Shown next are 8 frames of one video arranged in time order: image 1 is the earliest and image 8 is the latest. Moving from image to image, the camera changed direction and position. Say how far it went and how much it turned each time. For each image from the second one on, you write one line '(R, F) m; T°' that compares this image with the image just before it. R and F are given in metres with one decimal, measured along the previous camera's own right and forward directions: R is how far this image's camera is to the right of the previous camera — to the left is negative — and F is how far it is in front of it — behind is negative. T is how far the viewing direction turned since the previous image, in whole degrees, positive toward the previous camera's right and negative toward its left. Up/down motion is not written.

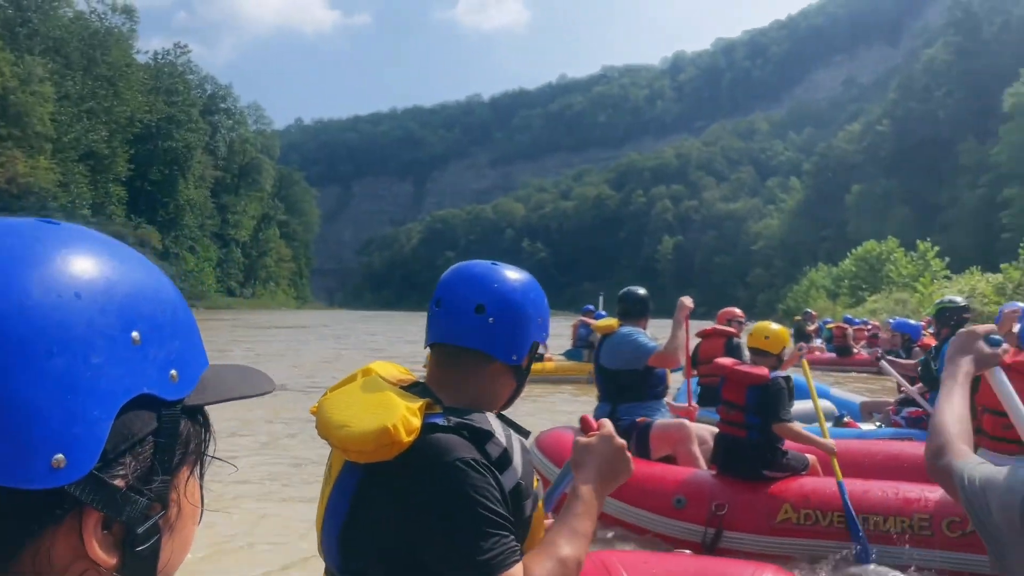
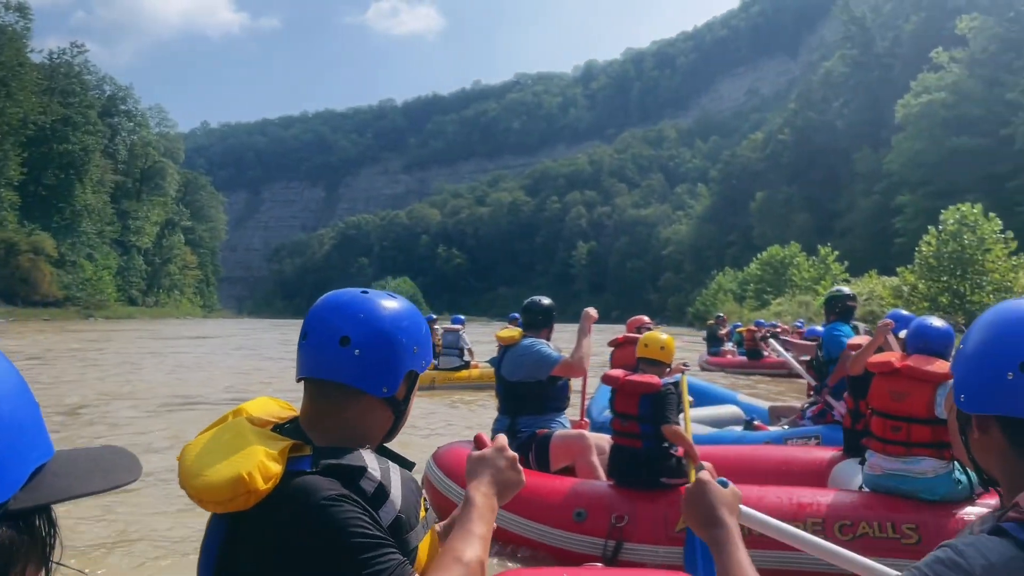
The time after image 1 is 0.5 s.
(0.0, +0.1) m; +6°
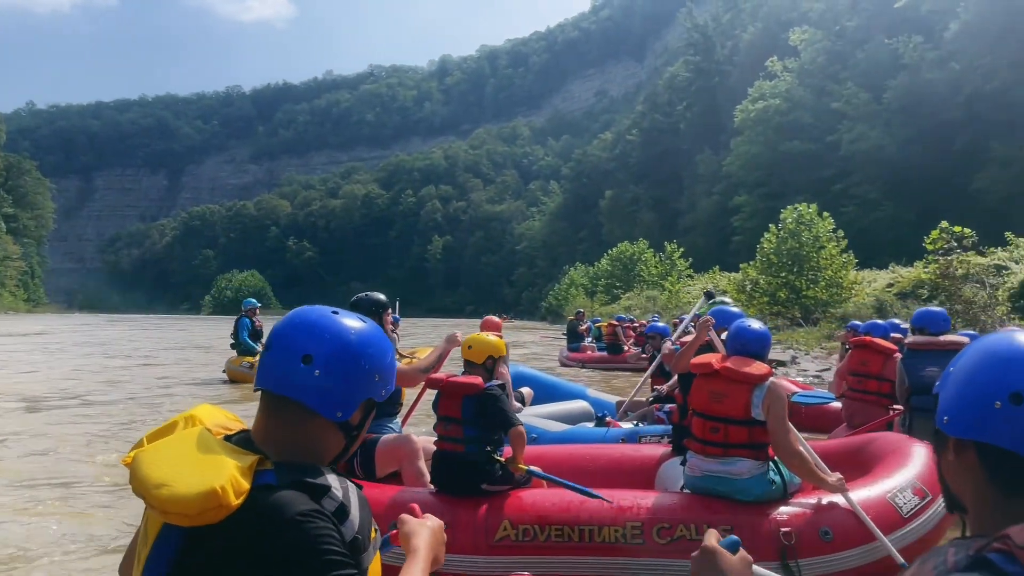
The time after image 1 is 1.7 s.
(-0.1, +0.3) m; +10°
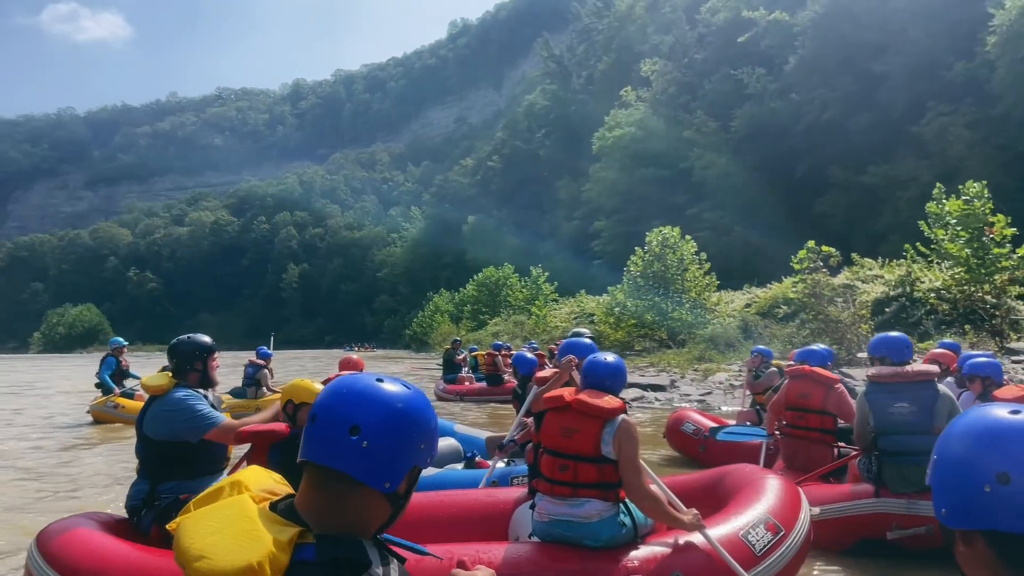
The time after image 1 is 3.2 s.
(-0.1, +0.6) m; +9°
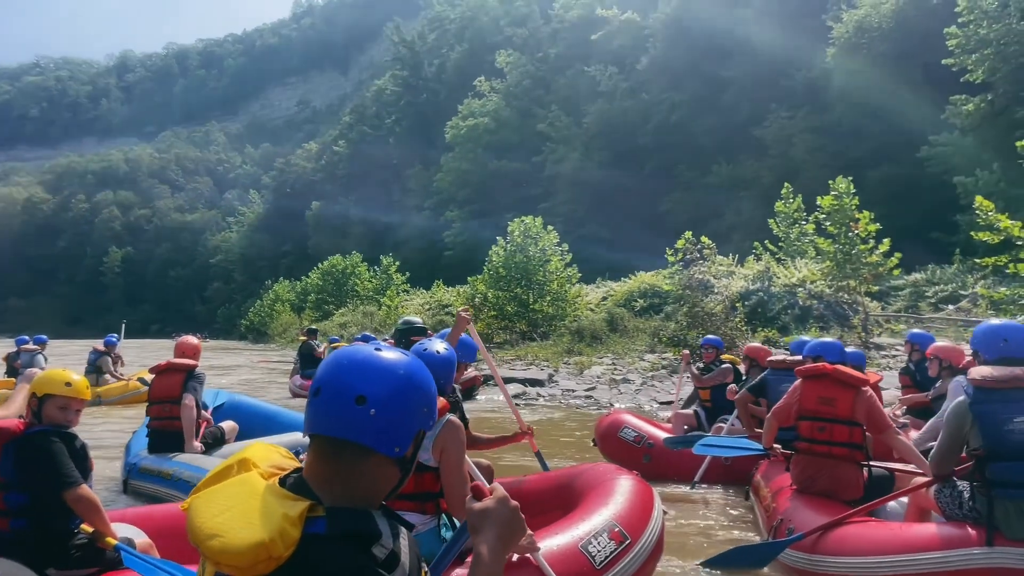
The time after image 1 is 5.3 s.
(-0.3, +0.8) m; +11°
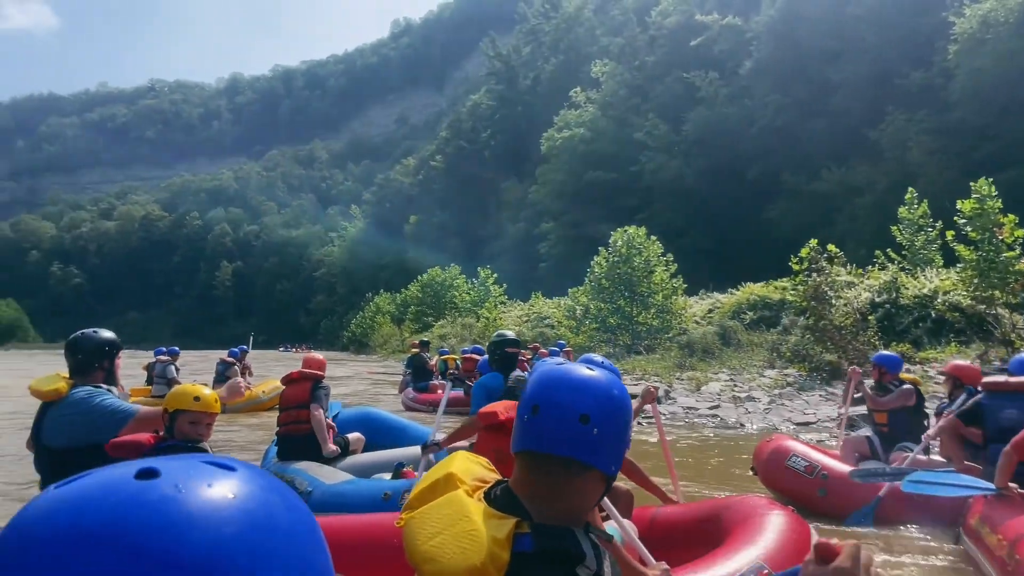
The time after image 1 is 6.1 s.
(-0.2, +0.4) m; -6°
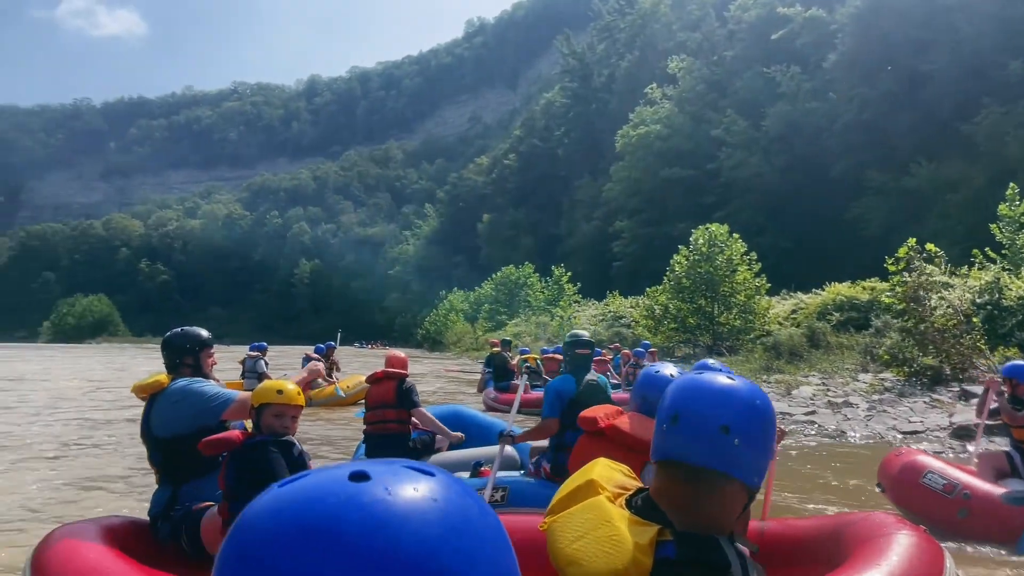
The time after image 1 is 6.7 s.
(-0.1, +0.2) m; -5°
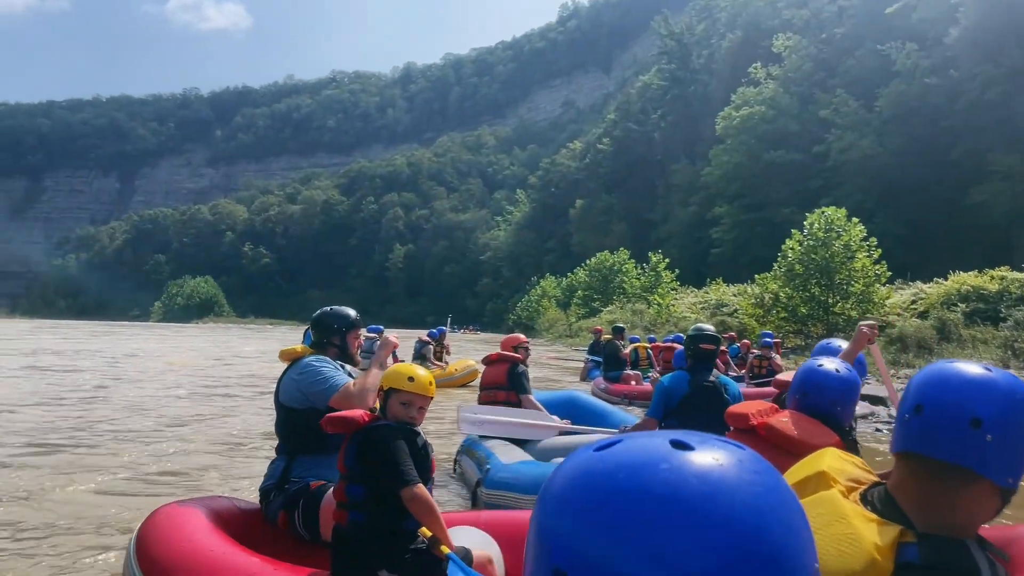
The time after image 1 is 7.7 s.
(-0.2, +0.5) m; -6°
